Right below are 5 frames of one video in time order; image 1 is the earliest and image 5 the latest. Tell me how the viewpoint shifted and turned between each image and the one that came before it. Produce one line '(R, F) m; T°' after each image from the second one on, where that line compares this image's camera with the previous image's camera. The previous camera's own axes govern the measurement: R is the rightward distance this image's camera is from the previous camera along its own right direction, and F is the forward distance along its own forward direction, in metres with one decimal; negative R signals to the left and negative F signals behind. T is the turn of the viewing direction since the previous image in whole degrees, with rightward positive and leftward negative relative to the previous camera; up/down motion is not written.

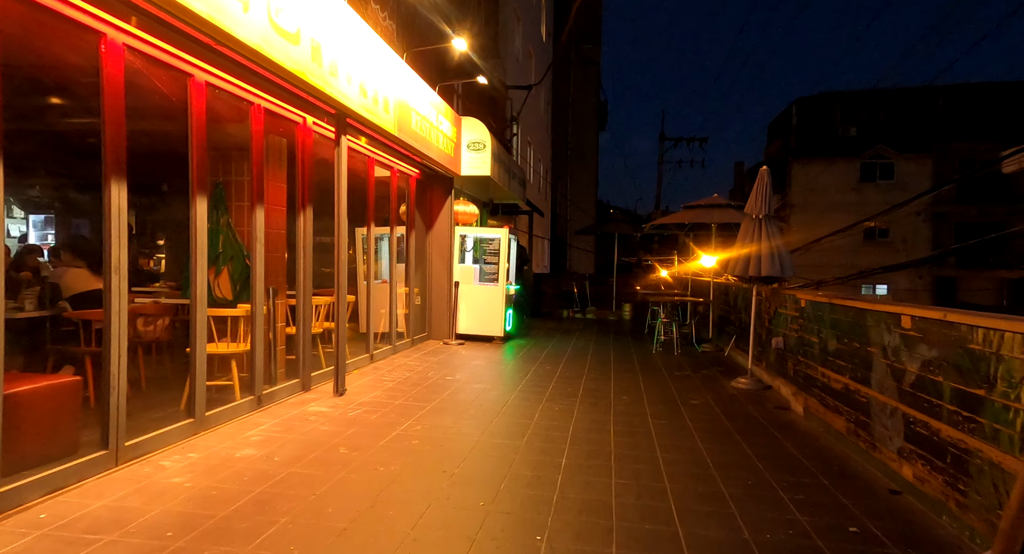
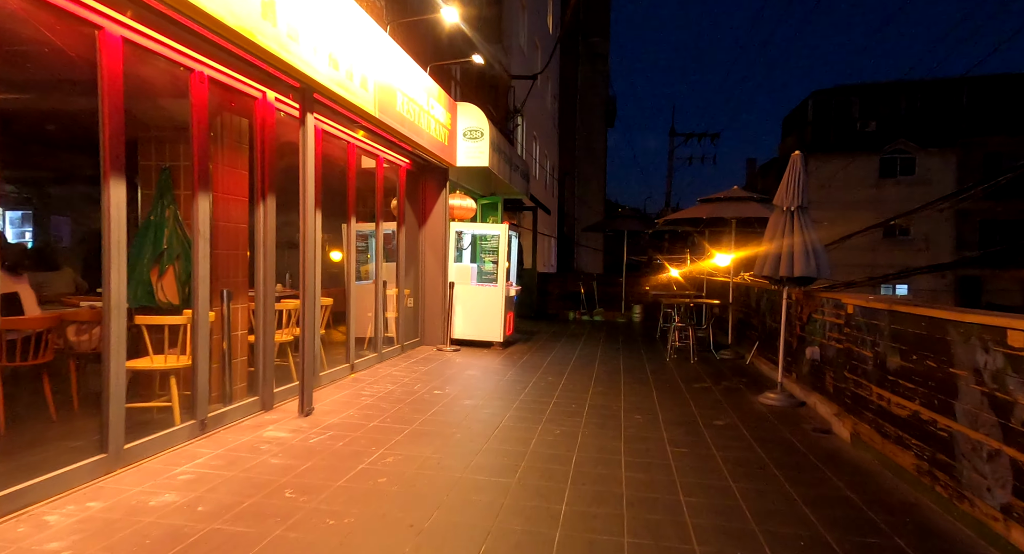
(+0.1, +0.8) m; -1°
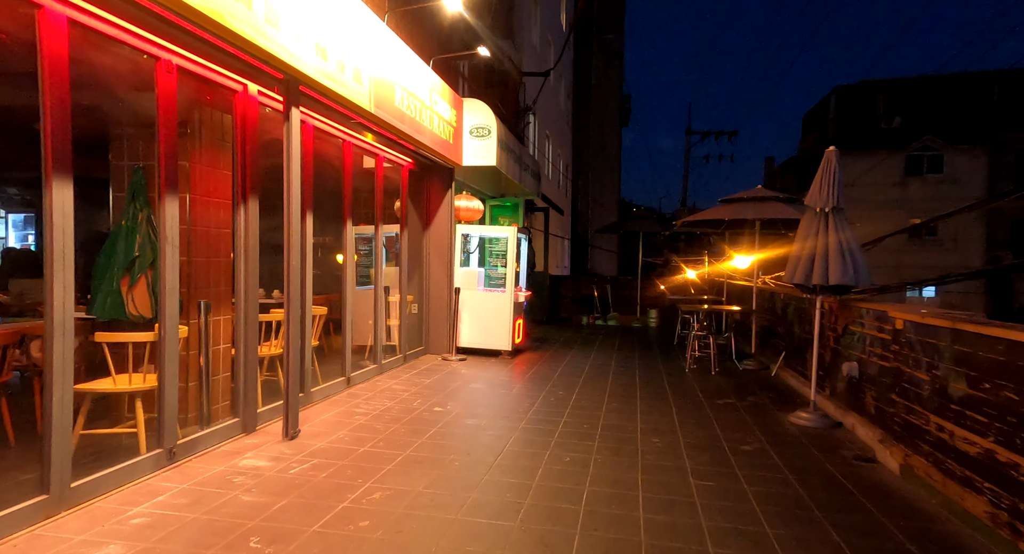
(+0.1, +0.5) m; -1°
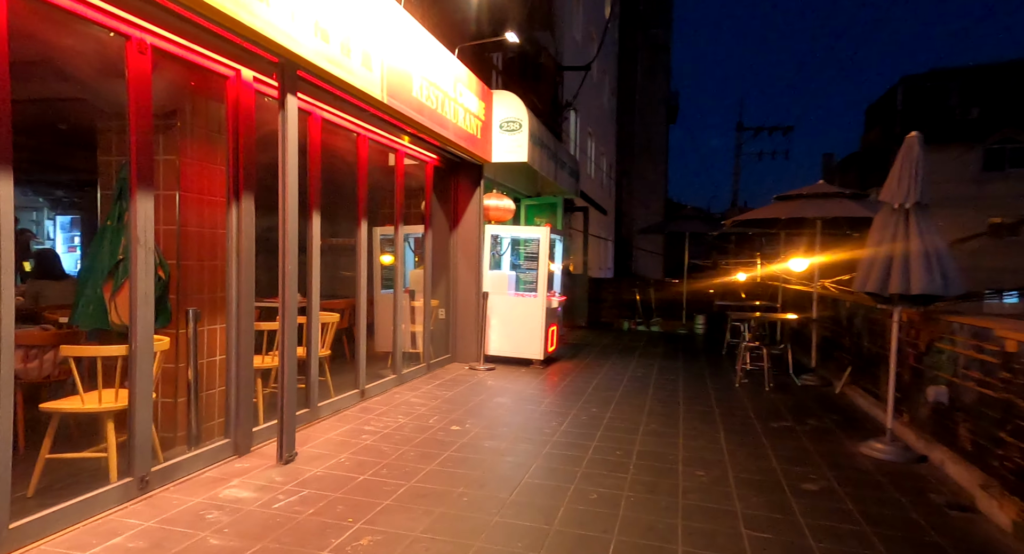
(+0.2, +0.6) m; -4°
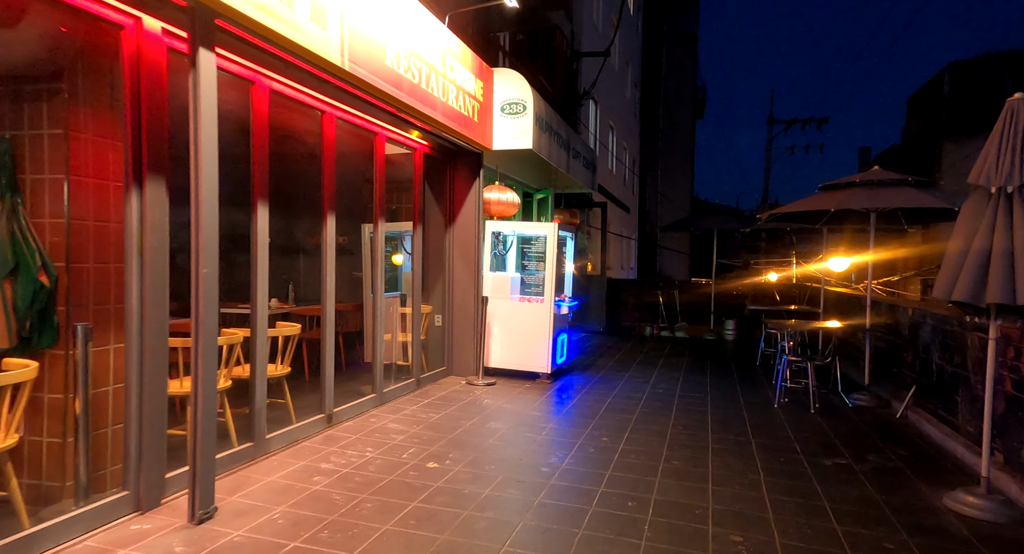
(+0.2, +1.0) m; -2°
